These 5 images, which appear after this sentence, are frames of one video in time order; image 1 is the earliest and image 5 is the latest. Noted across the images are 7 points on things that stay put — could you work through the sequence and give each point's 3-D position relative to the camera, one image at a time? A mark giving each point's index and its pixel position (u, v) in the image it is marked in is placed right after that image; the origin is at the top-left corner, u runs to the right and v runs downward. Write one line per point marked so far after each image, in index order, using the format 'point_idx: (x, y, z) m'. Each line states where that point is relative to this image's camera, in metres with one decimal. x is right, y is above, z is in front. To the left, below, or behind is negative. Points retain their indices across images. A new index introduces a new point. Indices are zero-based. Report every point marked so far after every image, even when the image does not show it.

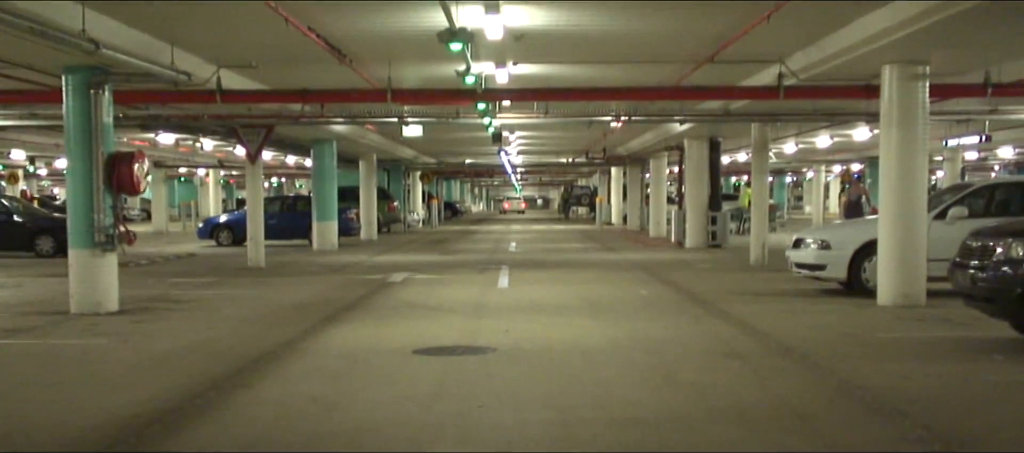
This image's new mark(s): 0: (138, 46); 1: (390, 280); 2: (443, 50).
0: (-4.1, +2.0, +12.4) m
1: (-2.0, -0.9, +18.9) m
2: (-0.9, +2.2, +13.7) m
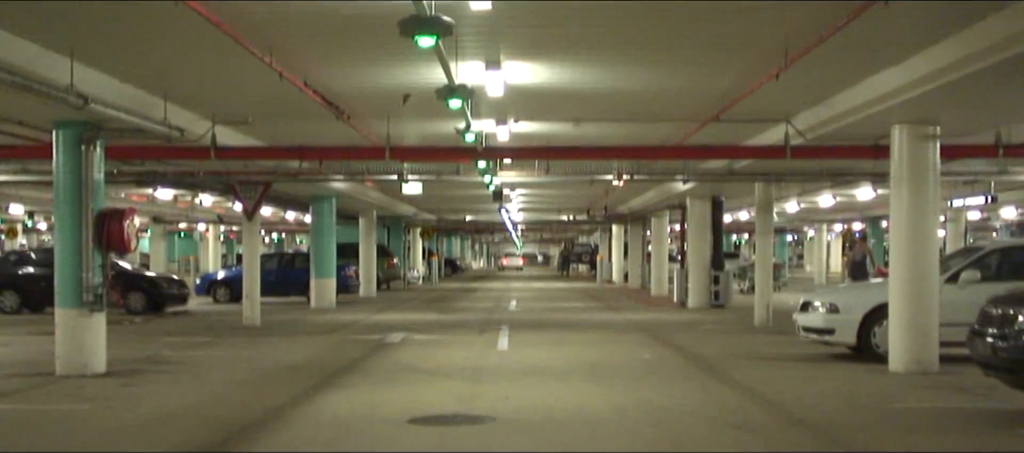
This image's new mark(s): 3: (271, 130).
0: (-4.1, +1.4, +12.1) m
1: (-2.0, -1.9, +18.5) m
2: (-0.8, +1.4, +13.4) m
3: (-3.2, +1.3, +14.8) m
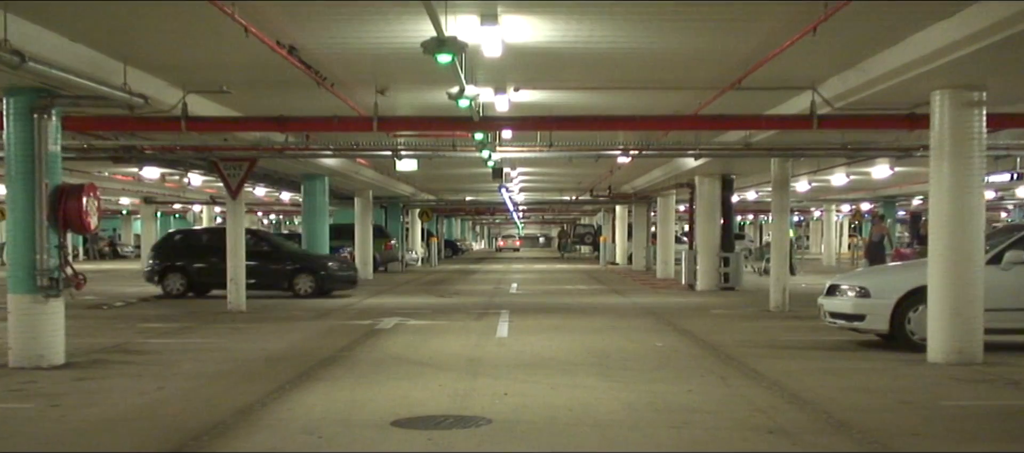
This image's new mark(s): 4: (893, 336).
0: (-4.1, +1.6, +10.9) m
1: (-2.0, -1.5, +17.3) m
2: (-0.8, +1.7, +12.2) m
3: (-3.2, +1.5, +13.6) m
4: (+4.4, -1.3, +13.0) m
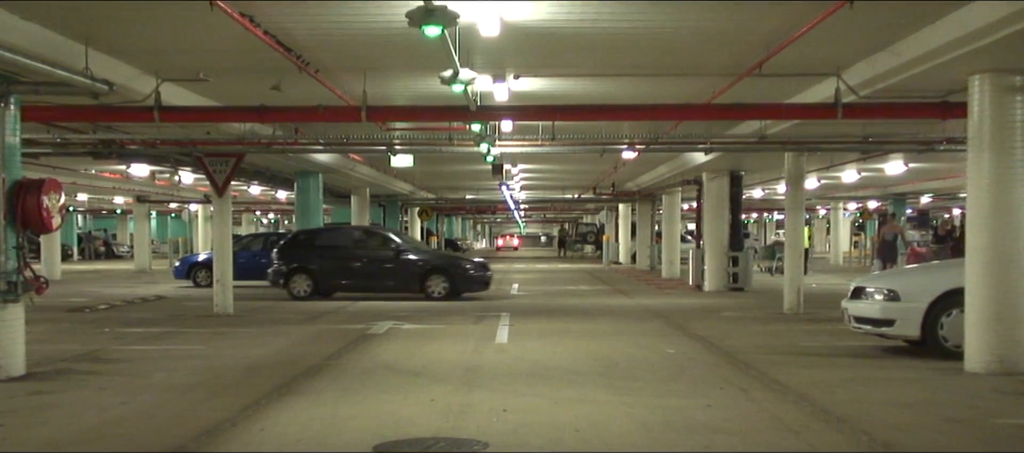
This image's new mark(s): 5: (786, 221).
0: (-4.1, +1.6, +9.9) m
1: (-2.0, -1.5, +16.3) m
2: (-0.8, +1.7, +11.2) m
3: (-3.2, +1.6, +12.6) m
4: (+4.4, -1.2, +12.1) m
5: (+4.6, +0.1, +19.1) m
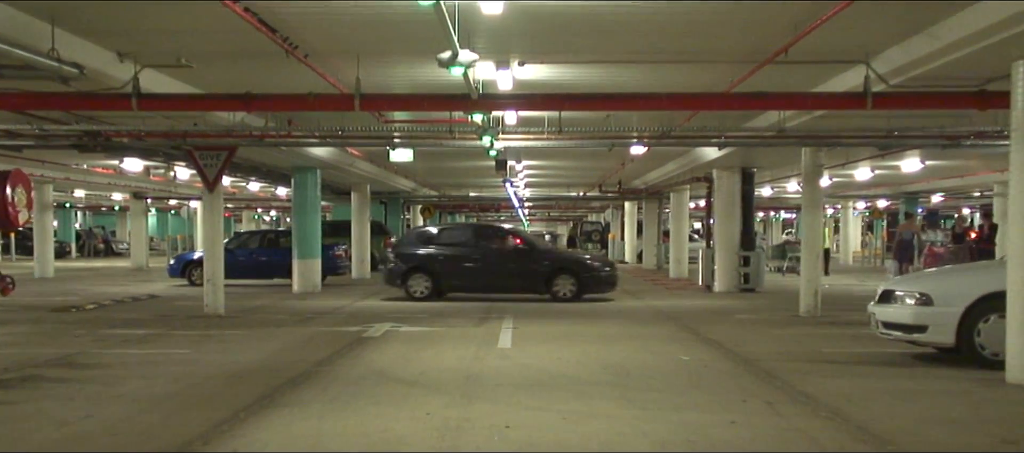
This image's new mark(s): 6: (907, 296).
0: (-4.1, +1.6, +9.1) m
1: (-2.0, -1.5, +15.5) m
2: (-0.8, +1.7, +10.4) m
3: (-3.1, +1.6, +11.8) m
4: (+4.4, -1.2, +11.2) m
5: (+4.7, +0.1, +18.2) m
6: (+4.0, -0.7, +11.3) m
